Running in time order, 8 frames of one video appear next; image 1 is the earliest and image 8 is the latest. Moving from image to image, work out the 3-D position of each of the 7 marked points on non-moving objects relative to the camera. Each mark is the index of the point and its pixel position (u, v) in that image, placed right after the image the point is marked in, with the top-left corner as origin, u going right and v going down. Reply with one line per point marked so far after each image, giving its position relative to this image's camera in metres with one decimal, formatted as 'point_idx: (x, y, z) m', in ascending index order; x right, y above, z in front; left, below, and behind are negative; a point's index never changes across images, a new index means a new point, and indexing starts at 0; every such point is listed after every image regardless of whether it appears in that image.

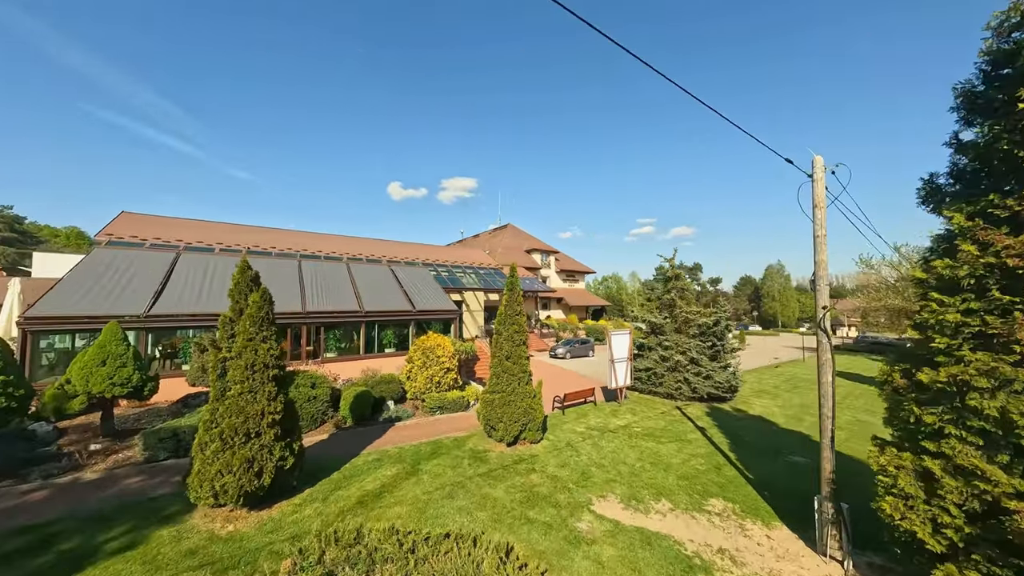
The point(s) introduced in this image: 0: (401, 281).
0: (-6.0, +0.4, +19.9) m
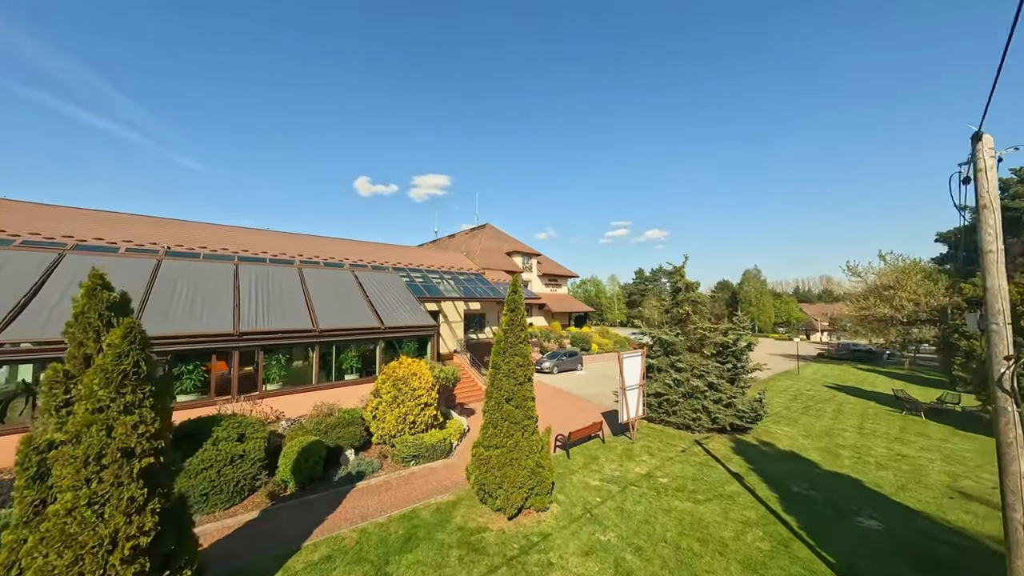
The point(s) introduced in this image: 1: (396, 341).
0: (-6.6, -0.1, +16.7) m
1: (-4.8, -2.2, +15.1) m
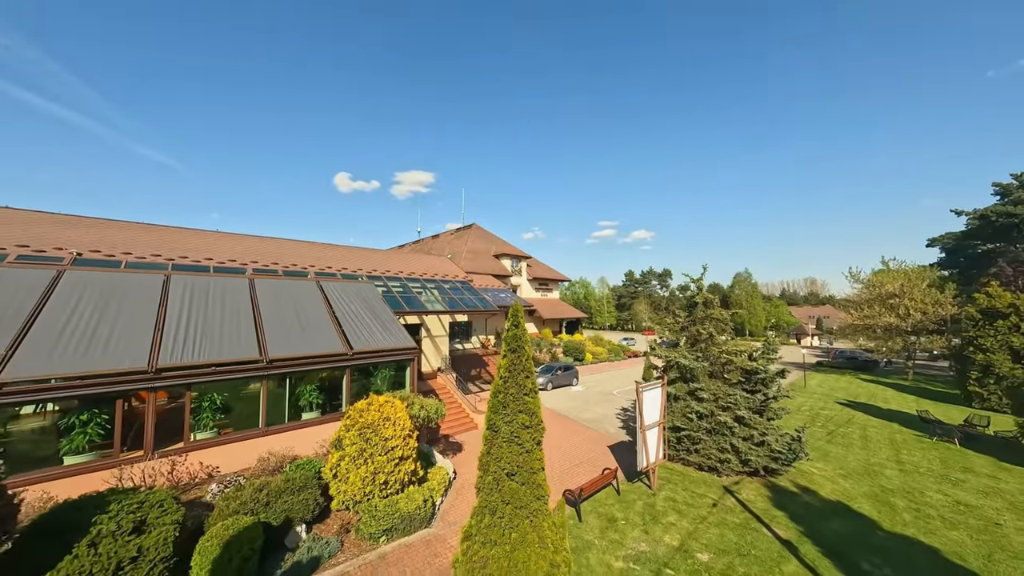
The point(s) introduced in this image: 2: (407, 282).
0: (-6.8, -0.6, +14.1) m
1: (-5.0, -2.7, +12.6) m
2: (-5.4, +0.2, +19.3) m
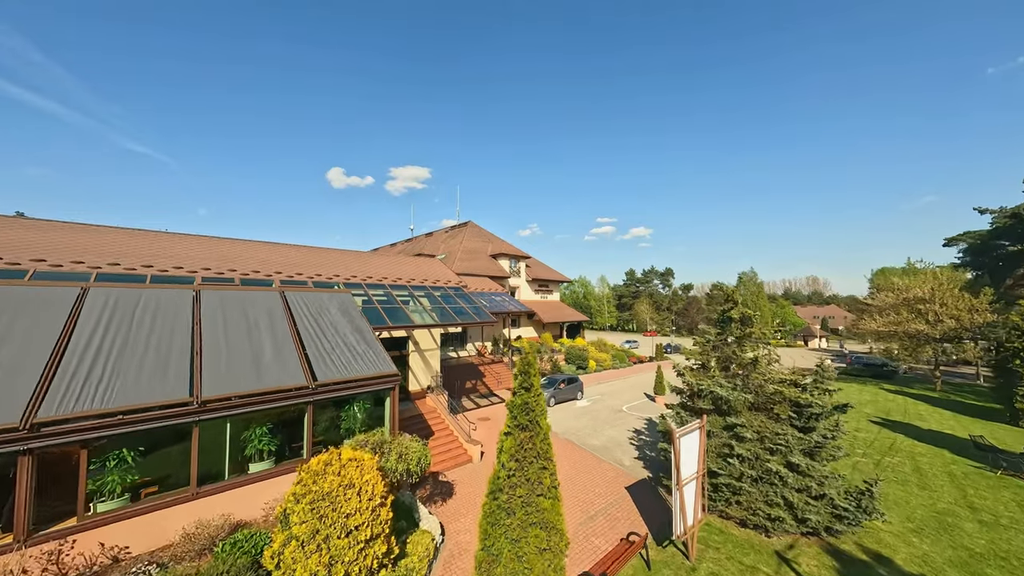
0: (-6.8, -1.0, +11.8) m
1: (-4.9, -3.1, +10.3) m
2: (-5.4, -0.1, +16.9) m
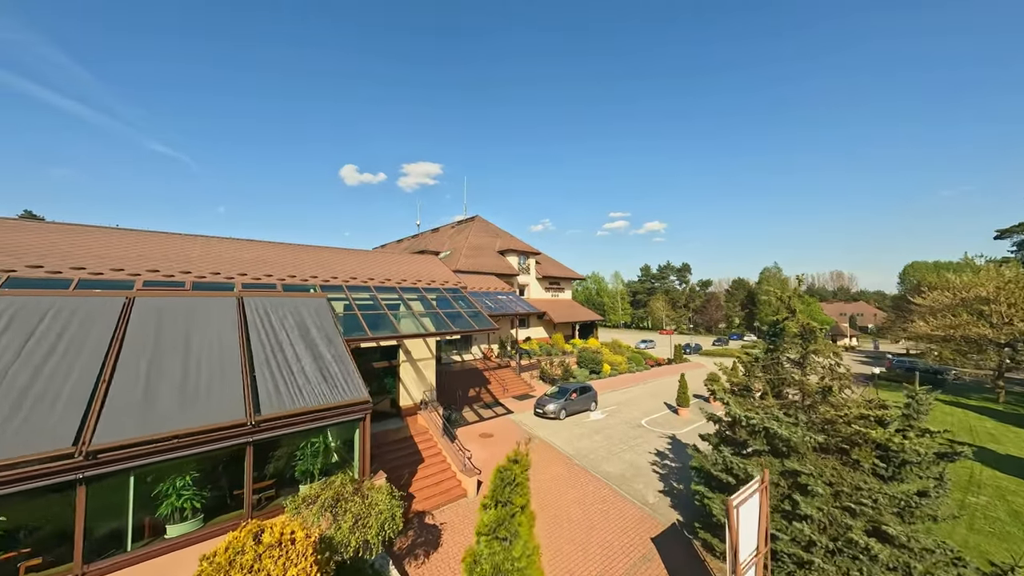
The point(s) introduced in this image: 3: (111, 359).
0: (-6.8, -1.2, +9.8) m
1: (-5.0, -3.3, +8.3) m
2: (-5.3, -0.2, +14.9) m
3: (-8.3, -1.4, +7.7) m
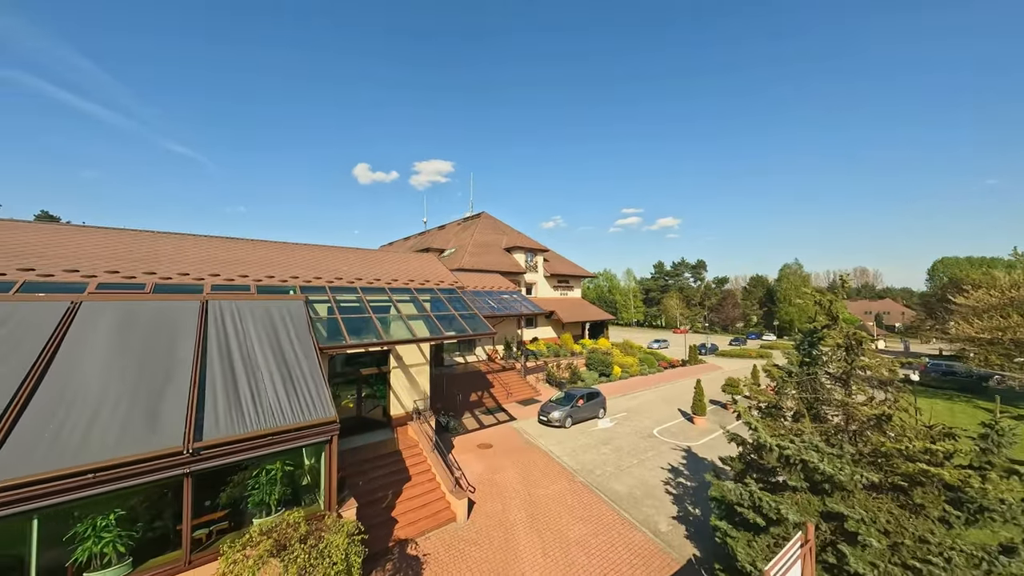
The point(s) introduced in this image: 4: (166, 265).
0: (-7.0, -1.3, +8.7) m
1: (-5.3, -3.4, +7.2) m
2: (-5.4, -0.3, +13.8) m
3: (-8.6, -1.5, +6.7) m
4: (-10.6, +0.7, +11.3) m
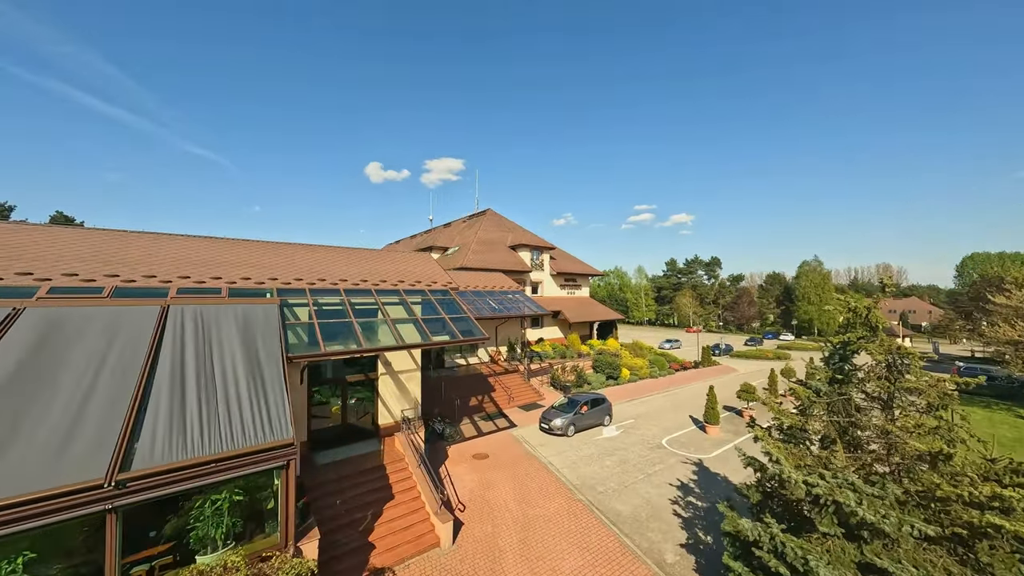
0: (-7.4, -1.4, +7.9) m
1: (-5.6, -3.5, +6.4) m
2: (-5.6, -0.3, +12.9) m
3: (-9.0, -1.6, +6.0) m
4: (-10.9, +0.6, +10.6) m
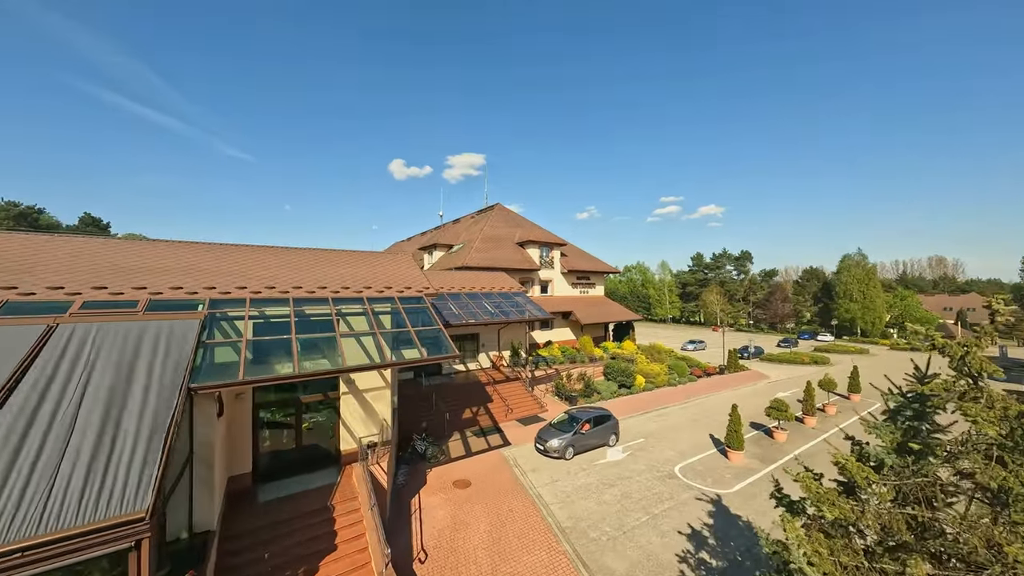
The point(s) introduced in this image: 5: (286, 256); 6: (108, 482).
0: (-8.4, -1.7, +6.5) m
1: (-6.8, -3.9, +4.8) m
2: (-6.3, -0.6, +11.3) m
3: (-10.2, -2.0, +4.6) m
4: (-11.8, +0.3, +9.3) m
5: (-8.9, +1.3, +14.5) m
6: (-6.0, -2.9, +5.6) m
